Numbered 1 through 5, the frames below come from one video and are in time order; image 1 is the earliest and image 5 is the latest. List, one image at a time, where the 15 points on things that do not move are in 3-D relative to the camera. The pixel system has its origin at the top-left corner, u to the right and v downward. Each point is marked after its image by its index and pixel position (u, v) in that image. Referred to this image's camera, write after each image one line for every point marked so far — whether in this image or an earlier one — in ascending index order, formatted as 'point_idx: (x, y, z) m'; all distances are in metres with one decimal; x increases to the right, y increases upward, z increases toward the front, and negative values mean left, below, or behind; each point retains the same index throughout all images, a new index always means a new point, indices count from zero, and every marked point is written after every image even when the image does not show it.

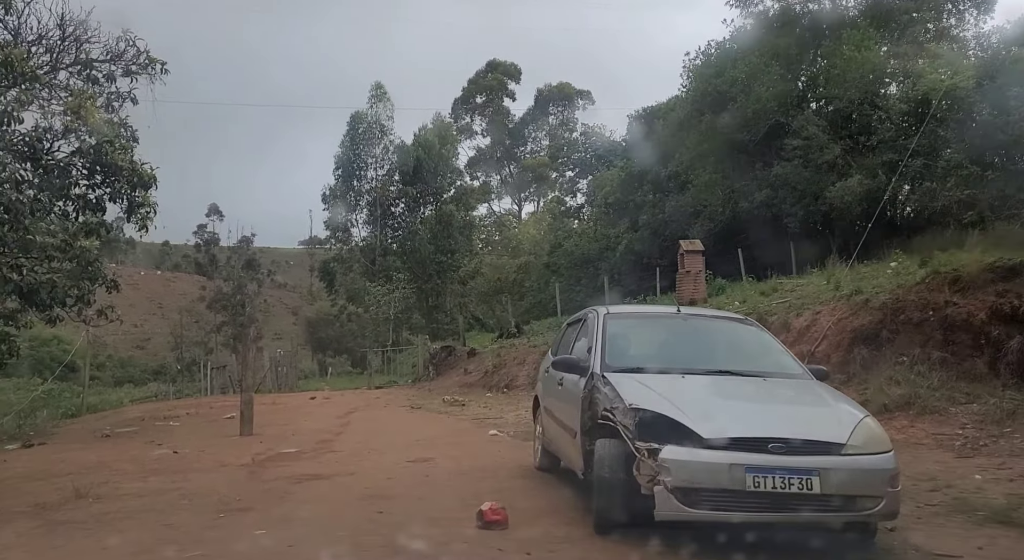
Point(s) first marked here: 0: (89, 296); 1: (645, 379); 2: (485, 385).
0: (-7.3, -0.3, +10.8) m
1: (+1.0, -0.7, +4.8) m
2: (-0.7, -2.9, +17.2) m
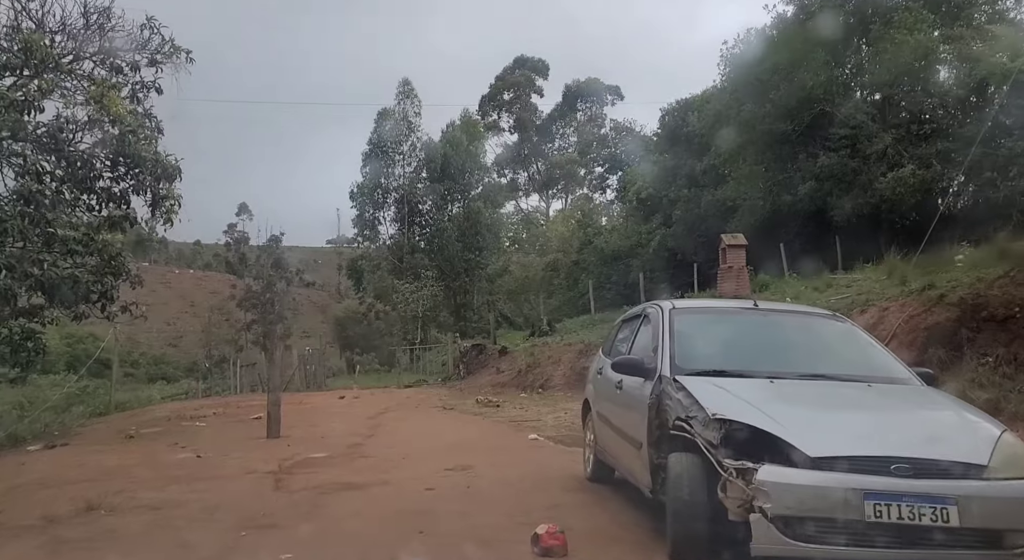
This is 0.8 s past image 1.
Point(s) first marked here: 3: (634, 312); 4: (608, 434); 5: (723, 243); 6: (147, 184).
0: (-6.6, -0.2, +10.5) m
1: (+1.4, -0.7, +4.2) m
2: (+0.2, -2.8, +16.6) m
3: (+1.1, -0.3, +5.8) m
4: (+0.8, -1.3, +5.6) m
5: (+5.8, +1.0, +17.6) m
6: (-6.0, +1.6, +10.4) m
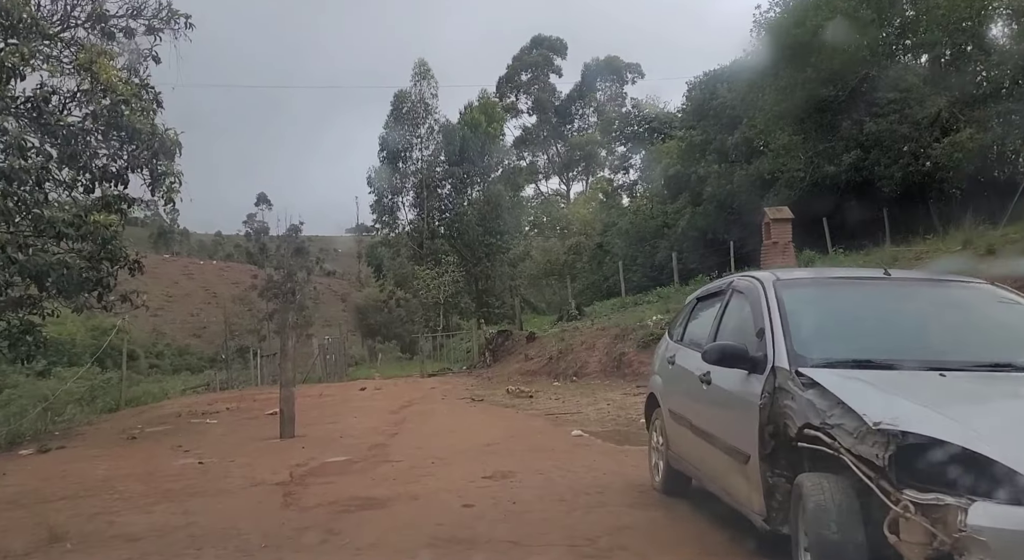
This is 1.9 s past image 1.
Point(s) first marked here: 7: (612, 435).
0: (-6.1, 0.0, +9.7) m
1: (+1.7, -0.5, +3.1) m
2: (+0.9, -2.3, +15.6) m
3: (+1.5, 0.0, +4.7) m
4: (+1.2, -1.1, +4.5) m
5: (+6.6, +1.6, +16.4) m
6: (-5.5, +1.8, +9.5) m
7: (+1.2, -1.9, +8.0) m
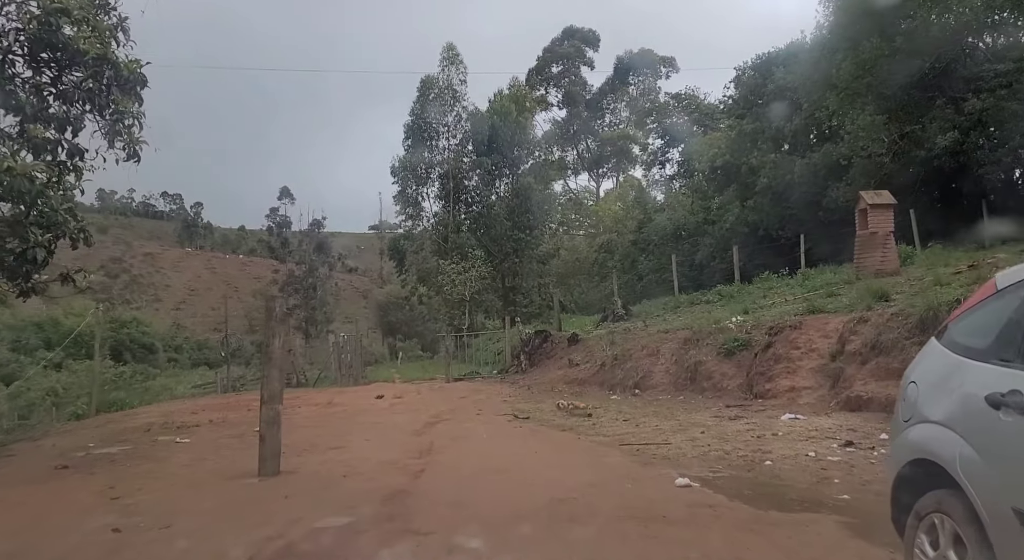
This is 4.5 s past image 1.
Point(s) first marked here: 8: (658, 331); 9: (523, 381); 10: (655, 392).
0: (-5.3, +0.3, +7.4) m
1: (+2.3, -0.3, +0.6) m
2: (+1.8, -2.1, +13.1) m
3: (+2.1, +0.1, +2.2) m
4: (+1.8, -1.0, +2.0) m
5: (+7.6, +1.7, +13.7) m
6: (-4.7, +2.1, +7.2) m
7: (+1.9, -1.8, +5.5) m
8: (+3.2, -1.1, +14.0) m
9: (+0.3, -2.6, +16.3) m
10: (+2.5, -2.0, +11.4) m
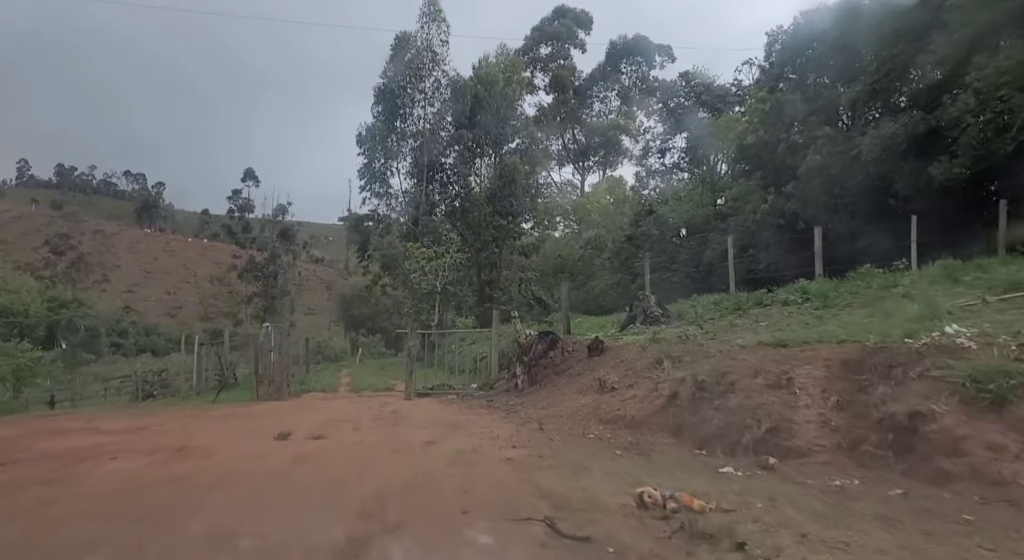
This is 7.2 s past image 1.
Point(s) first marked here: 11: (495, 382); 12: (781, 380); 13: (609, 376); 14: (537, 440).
0: (-4.8, +1.0, +1.4) m
1: (+3.0, 0.0, -5.0) m
2: (+1.9, -1.8, +7.5) m
3: (+2.8, +0.4, -3.4) m
4: (+2.5, -0.6, -3.6) m
5: (+7.8, +1.7, +8.3) m
6: (-4.1, +2.7, +1.3) m
7: (+2.4, -1.4, -0.1) m
8: (+3.3, -0.8, +8.4) m
9: (+0.2, -2.1, +10.6) m
10: (+2.7, -1.6, +5.8) m
11: (-0.4, -2.4, +15.0) m
12: (+2.9, -1.1, +7.0) m
13: (+1.5, -1.5, +10.3) m
14: (+0.3, -2.0, +7.9) m
